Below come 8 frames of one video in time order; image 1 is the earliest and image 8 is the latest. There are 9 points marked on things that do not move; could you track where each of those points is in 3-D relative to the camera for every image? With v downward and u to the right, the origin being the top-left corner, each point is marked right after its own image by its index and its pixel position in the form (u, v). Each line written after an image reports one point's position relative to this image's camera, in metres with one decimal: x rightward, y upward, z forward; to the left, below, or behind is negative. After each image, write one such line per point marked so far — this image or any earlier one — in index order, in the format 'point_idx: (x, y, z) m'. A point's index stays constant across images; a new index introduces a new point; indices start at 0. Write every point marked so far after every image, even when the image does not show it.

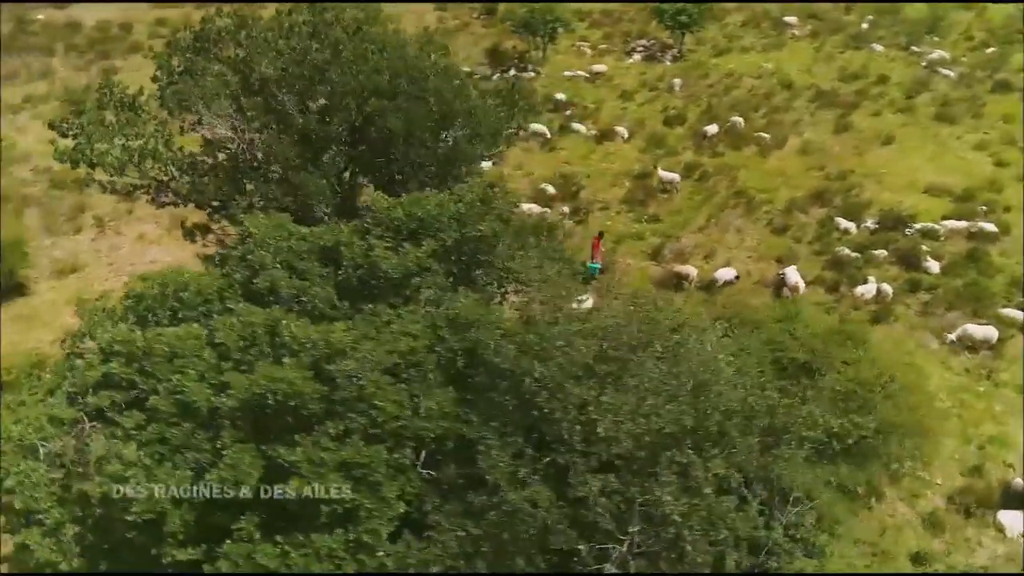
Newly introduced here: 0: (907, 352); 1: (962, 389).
0: (+10.0, -1.6, +18.1) m
1: (+10.7, -2.4, +17.0) m
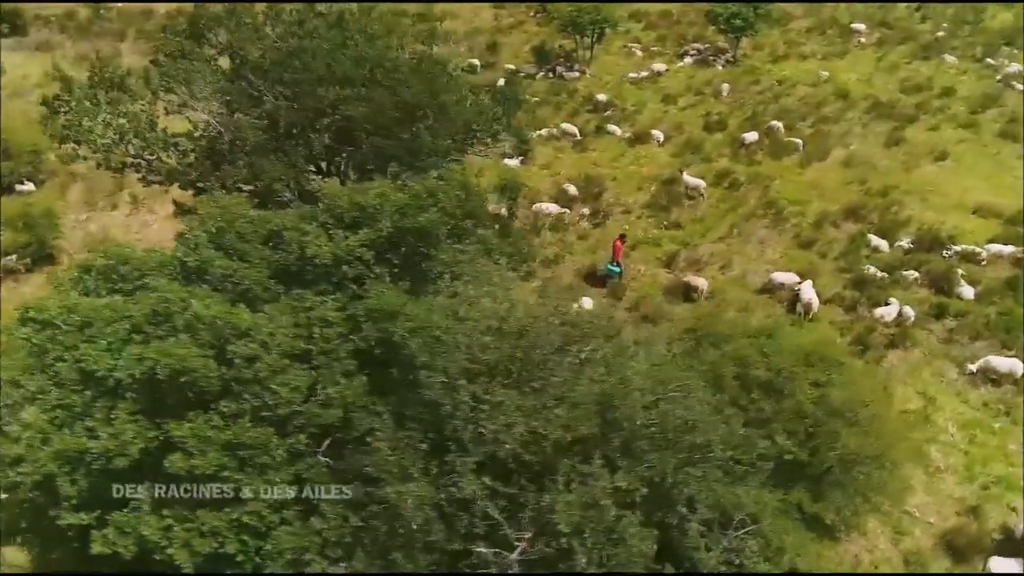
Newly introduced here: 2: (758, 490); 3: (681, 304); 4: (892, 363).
0: (+9.7, -2.2, +17.0) m
1: (+10.3, -3.0, +15.9) m
2: (+3.5, -2.9, +10.3) m
3: (+4.6, -0.4, +19.5) m
4: (+9.3, -1.8, +17.5) m
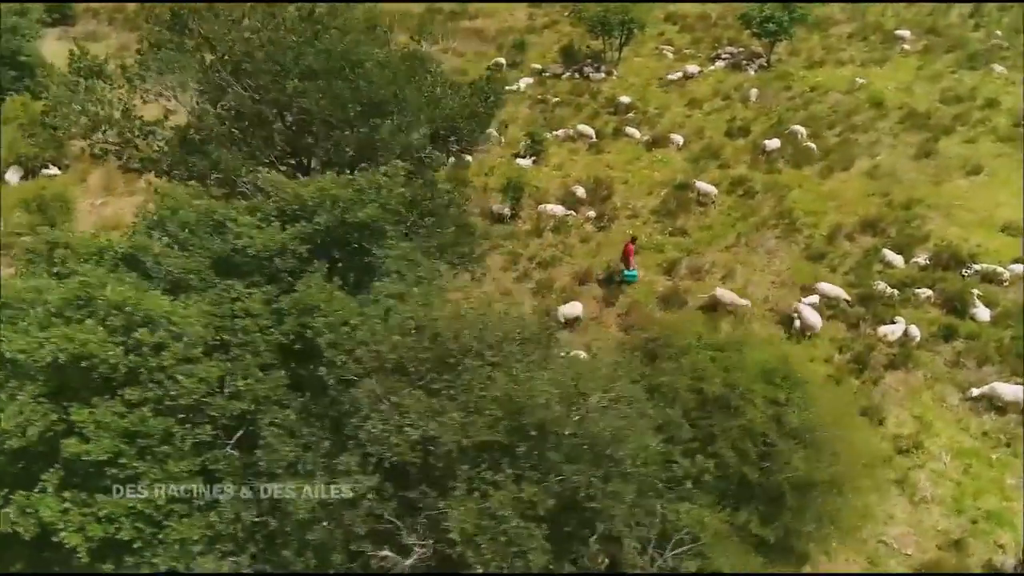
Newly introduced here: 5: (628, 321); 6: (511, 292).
0: (+9.2, -2.6, +16.2) m
1: (+9.6, -3.5, +15.0) m
2: (+2.5, -3.1, +9.9) m
3: (+4.3, -0.7, +19.0) m
4: (+8.9, -2.3, +16.7) m
5: (+3.1, -0.8, +18.6) m
6: (0.0, -0.1, +19.8) m
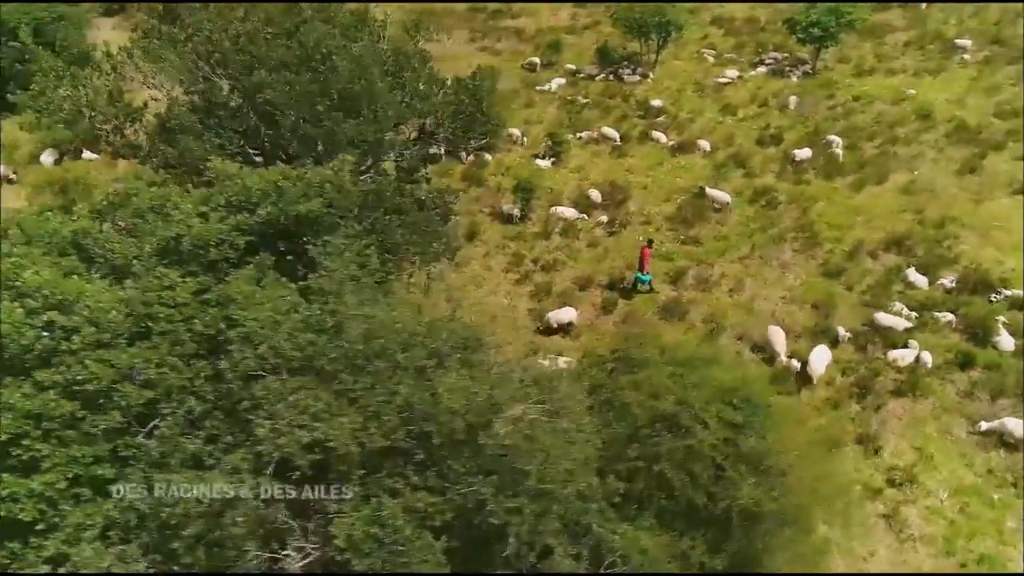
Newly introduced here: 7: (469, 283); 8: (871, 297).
0: (+8.7, -3.1, +15.2) m
1: (+9.0, -4.0, +14.0) m
2: (+1.6, -3.2, +9.5) m
3: (+4.1, -0.9, +18.4) m
4: (+8.4, -2.7, +15.8) m
5: (+2.9, -1.0, +18.1) m
6: (-0.1, -0.2, +19.6) m
7: (-1.2, +0.1, +19.9) m
8: (+9.7, -0.2, +19.2) m
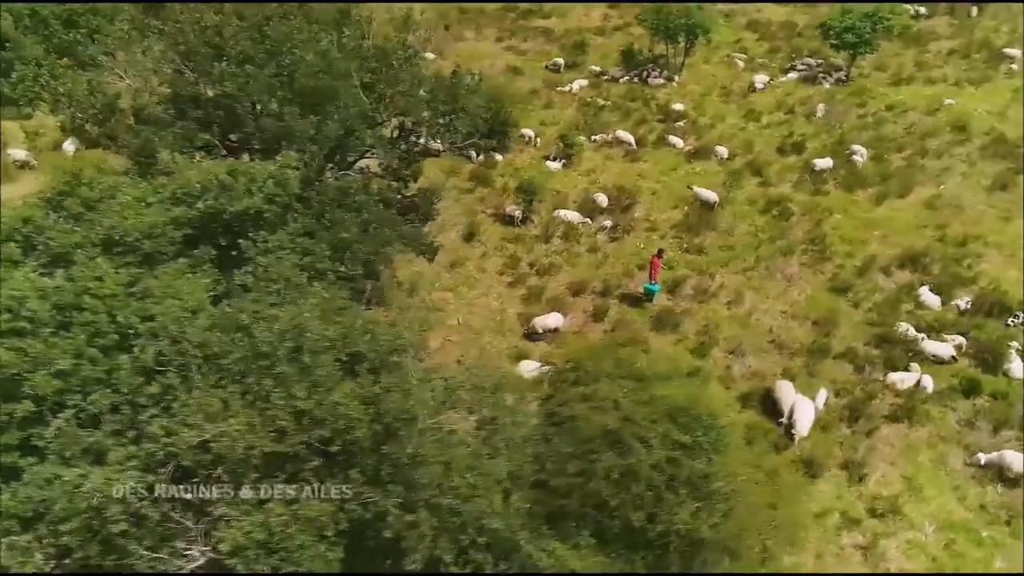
0: (+8.1, -3.6, +14.4) m
1: (+8.3, -4.4, +13.2) m
2: (+0.6, -3.3, +9.1) m
3: (+3.8, -1.2, +17.9) m
4: (+7.9, -3.1, +15.0) m
5: (+2.5, -1.2, +17.6) m
6: (-0.3, -0.2, +19.3) m
7: (-1.4, +0.1, +19.7) m
8: (+9.4, -0.7, +18.3) m
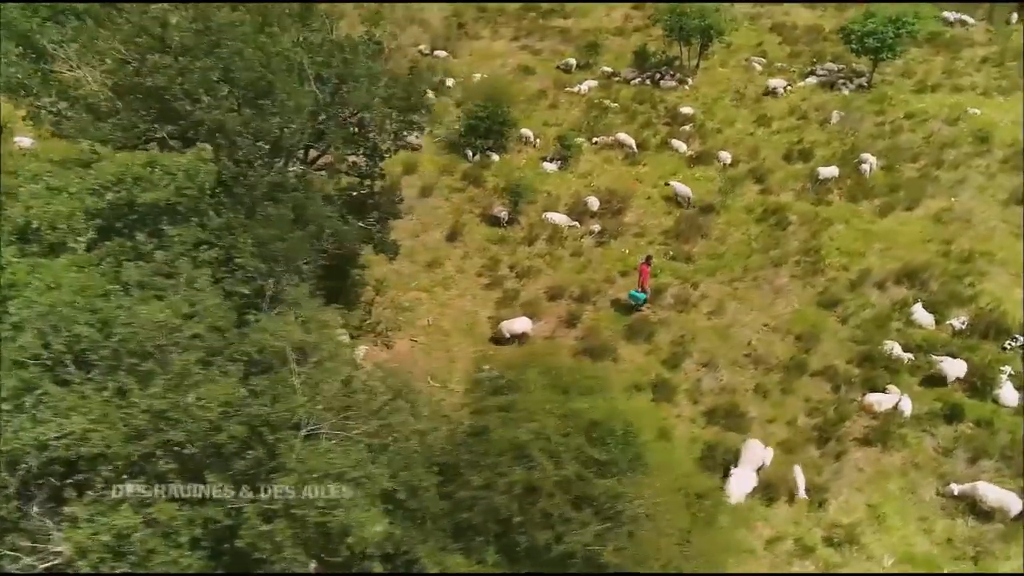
0: (+7.0, -3.9, +13.7) m
1: (+7.1, -4.8, +12.4) m
2: (-0.7, -3.4, +8.7) m
3: (+3.0, -1.4, +17.3) m
4: (+6.9, -3.5, +14.3) m
5: (+1.7, -1.4, +17.1) m
6: (-1.0, -0.3, +18.9) m
7: (-2.0, +0.1, +19.4) m
8: (+8.6, -1.1, +17.5) m
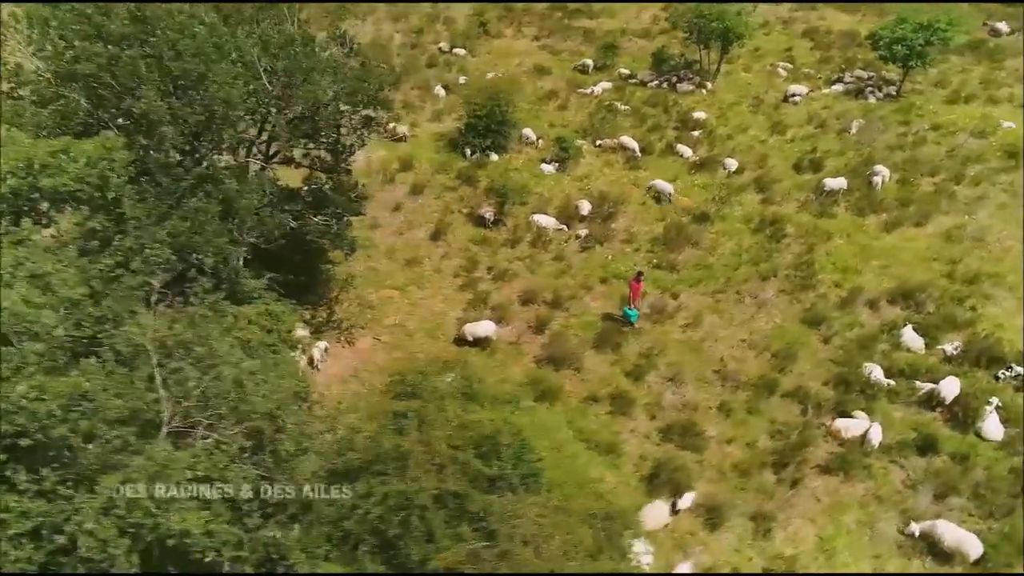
0: (+5.8, -4.2, +12.9) m
1: (+5.7, -5.1, +11.6) m
2: (-2.2, -3.4, +8.4) m
3: (+2.1, -1.5, +16.8) m
4: (+5.7, -3.8, +13.5) m
5: (+0.8, -1.5, +16.7) m
6: (-1.7, -0.3, +18.6) m
7: (-2.7, +0.1, +19.2) m
8: (+7.7, -1.5, +16.6) m
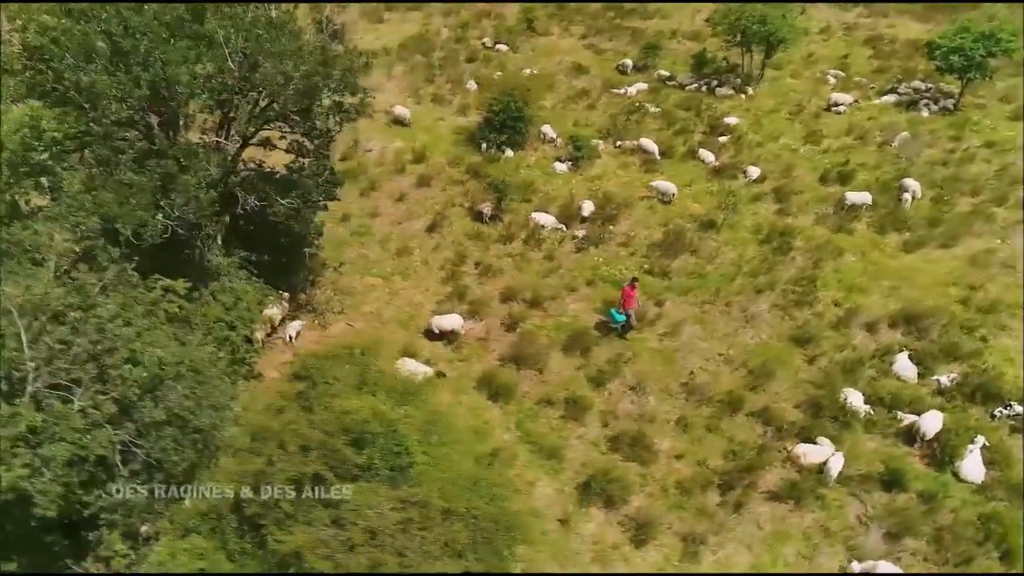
0: (+4.3, -4.5, +12.1) m
1: (+4.1, -5.4, +10.8) m
2: (-4.0, -3.1, +8.5) m
3: (+1.3, -1.6, +16.3) m
4: (+4.3, -4.1, +12.7) m
5: (0.0, -1.4, +16.4) m
6: (-2.2, -0.1, +18.6) m
7: (-3.1, +0.4, +19.2) m
8: (+6.9, -1.9, +15.6) m
